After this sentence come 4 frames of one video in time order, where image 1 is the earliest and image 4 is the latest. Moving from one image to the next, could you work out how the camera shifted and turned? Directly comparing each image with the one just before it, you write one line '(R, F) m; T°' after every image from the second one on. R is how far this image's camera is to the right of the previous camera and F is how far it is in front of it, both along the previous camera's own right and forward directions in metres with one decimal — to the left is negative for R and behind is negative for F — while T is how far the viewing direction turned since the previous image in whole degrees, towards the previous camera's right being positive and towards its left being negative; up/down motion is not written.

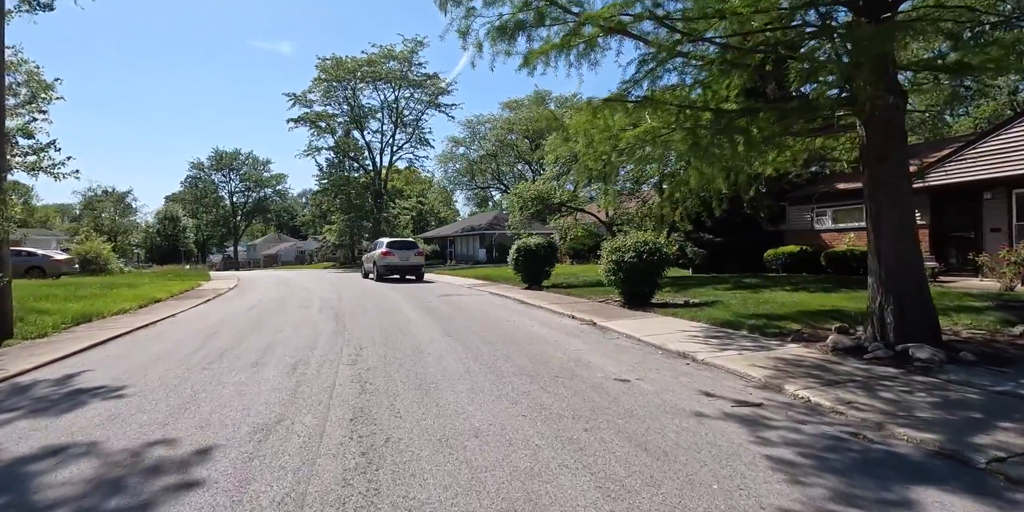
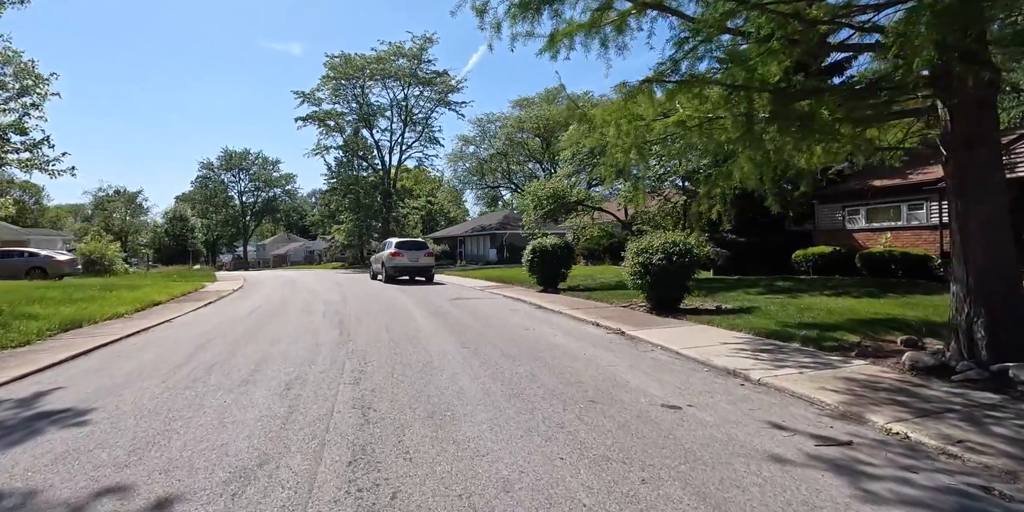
(-0.2, +0.9) m; -1°
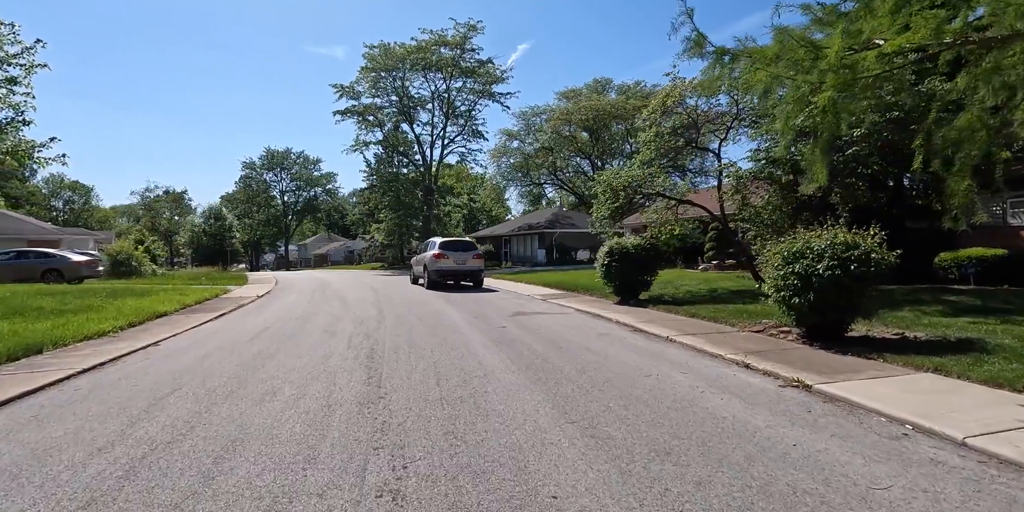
(-0.9, +3.4) m; -4°
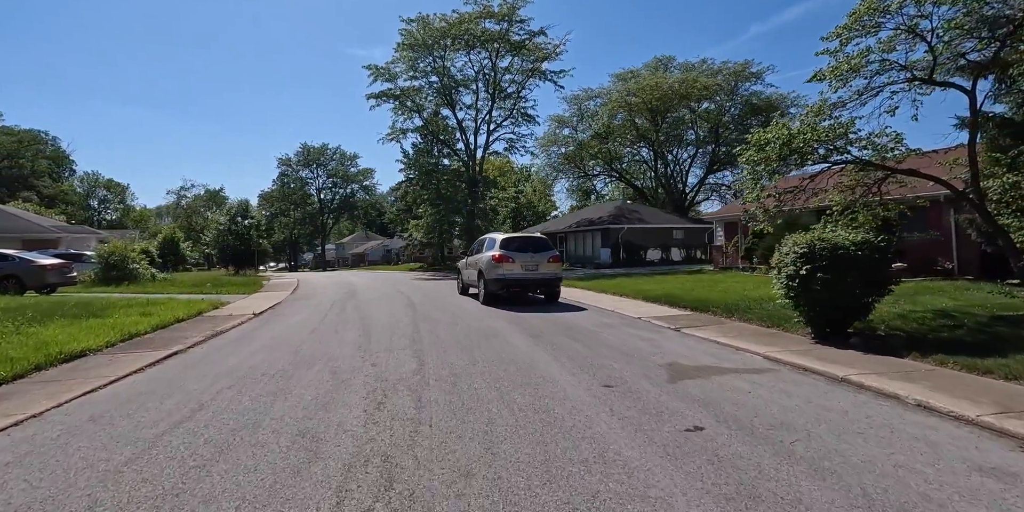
(-1.4, +5.8) m; -4°
